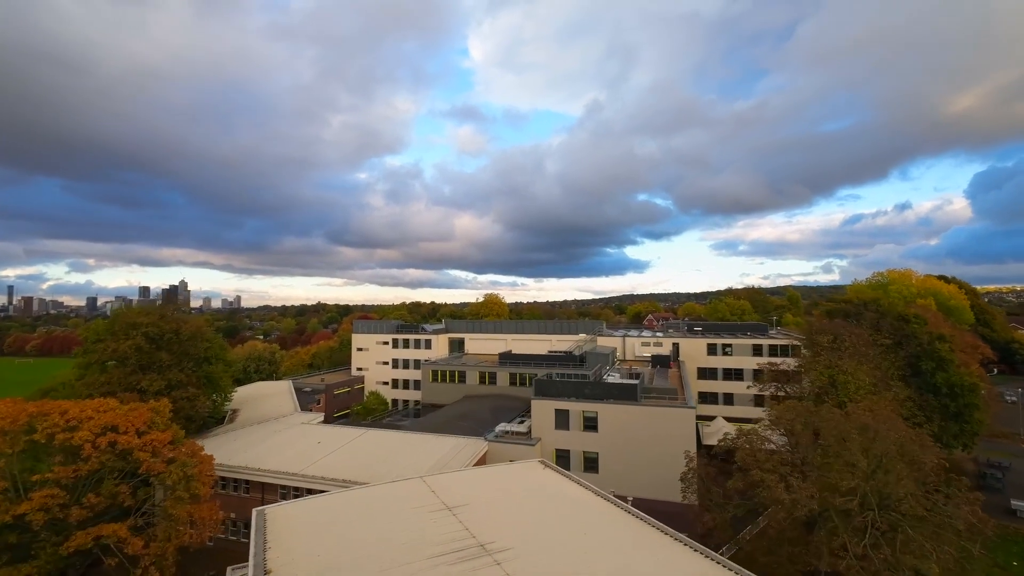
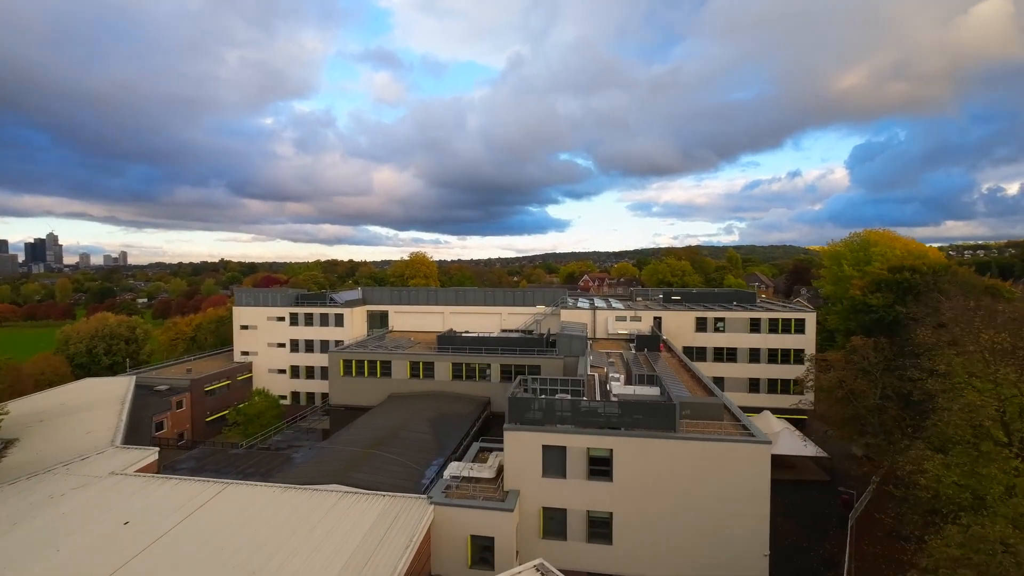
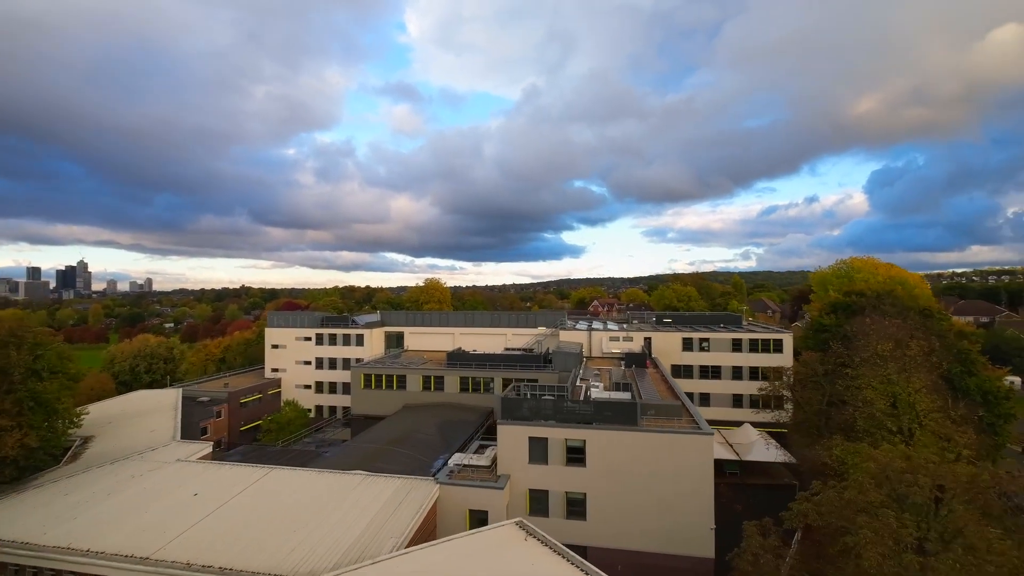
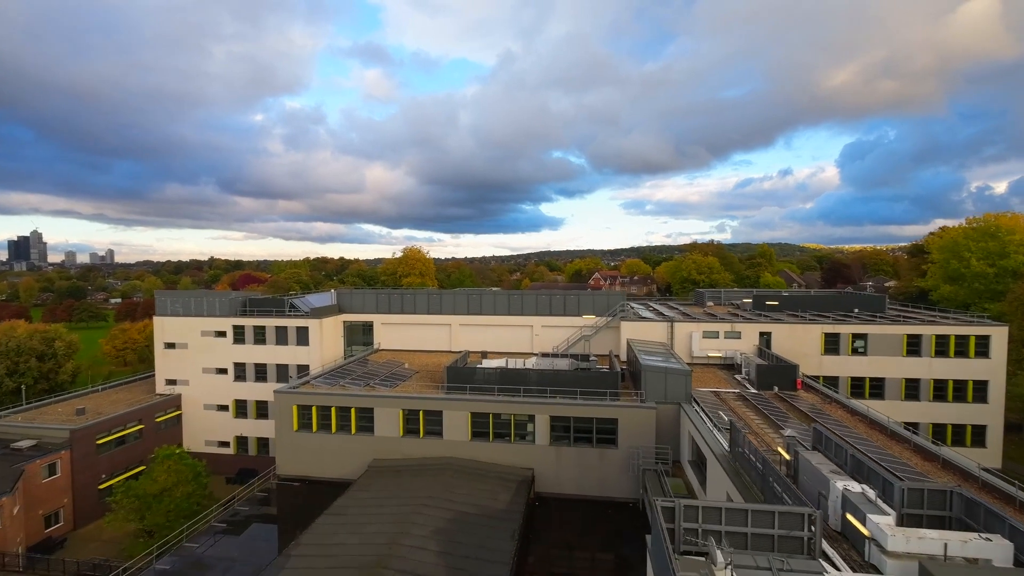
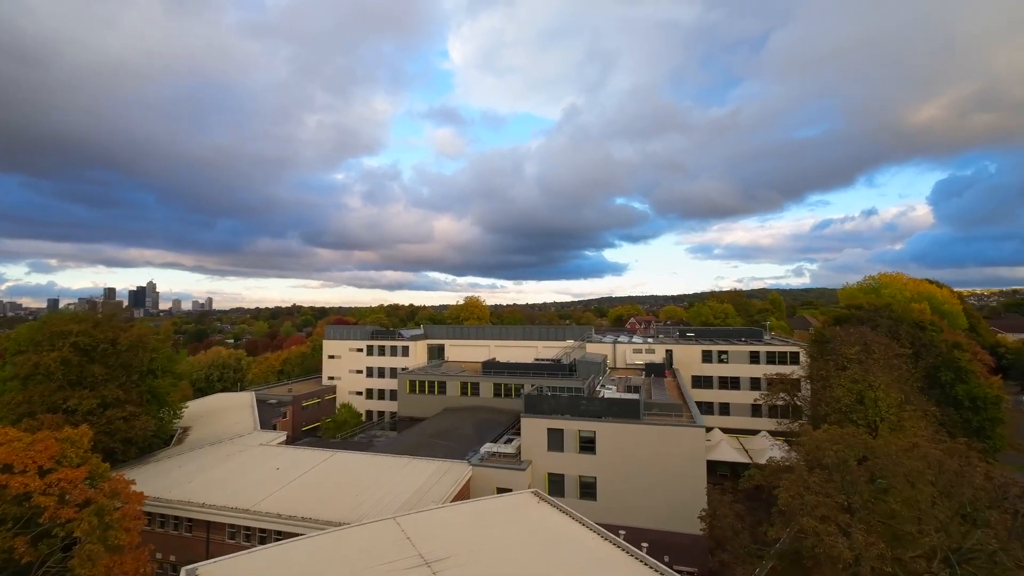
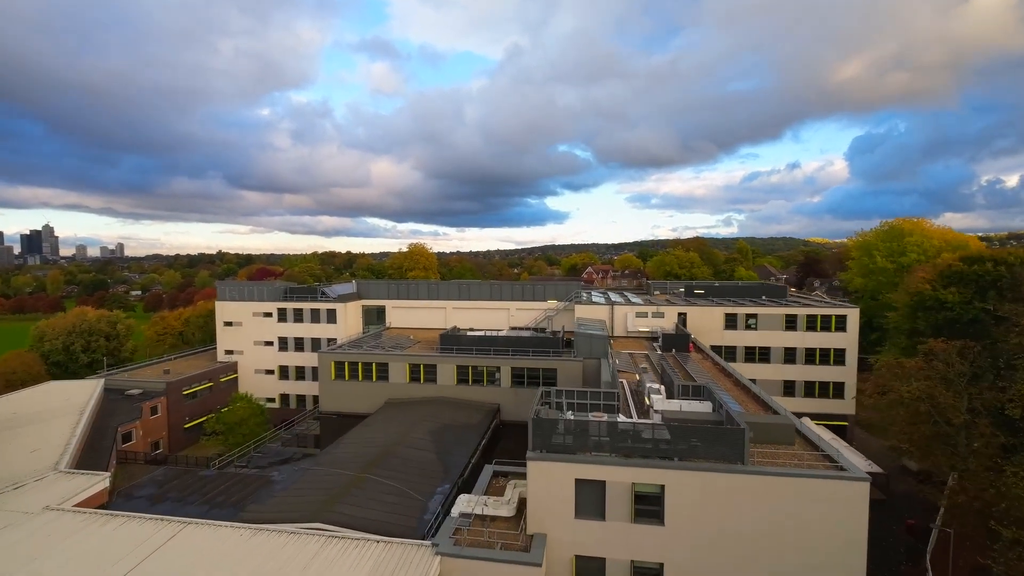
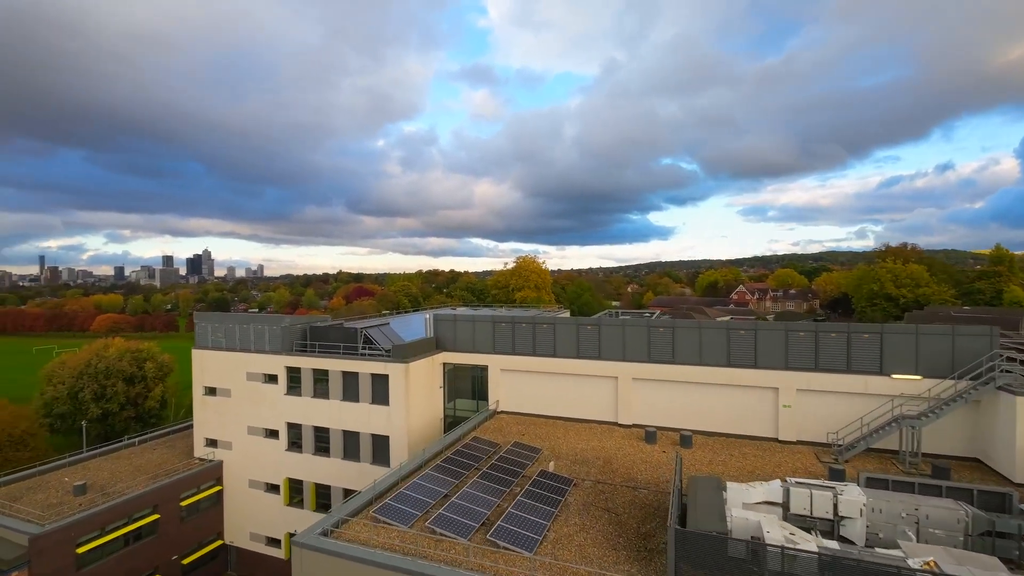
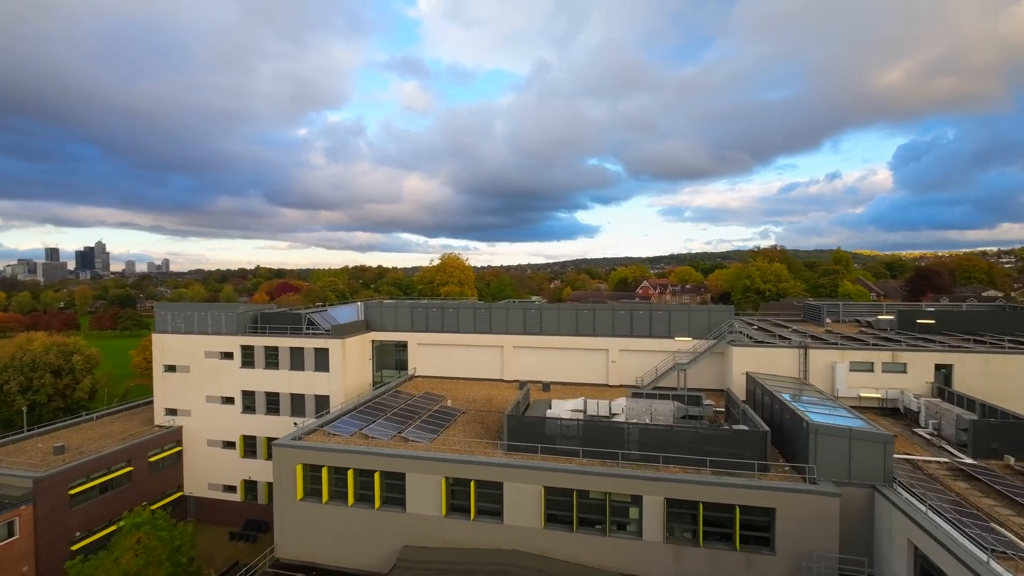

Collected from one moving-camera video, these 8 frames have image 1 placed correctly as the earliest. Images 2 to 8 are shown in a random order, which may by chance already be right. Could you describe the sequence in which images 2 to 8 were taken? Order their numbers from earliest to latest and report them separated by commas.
5, 3, 2, 6, 4, 8, 7
